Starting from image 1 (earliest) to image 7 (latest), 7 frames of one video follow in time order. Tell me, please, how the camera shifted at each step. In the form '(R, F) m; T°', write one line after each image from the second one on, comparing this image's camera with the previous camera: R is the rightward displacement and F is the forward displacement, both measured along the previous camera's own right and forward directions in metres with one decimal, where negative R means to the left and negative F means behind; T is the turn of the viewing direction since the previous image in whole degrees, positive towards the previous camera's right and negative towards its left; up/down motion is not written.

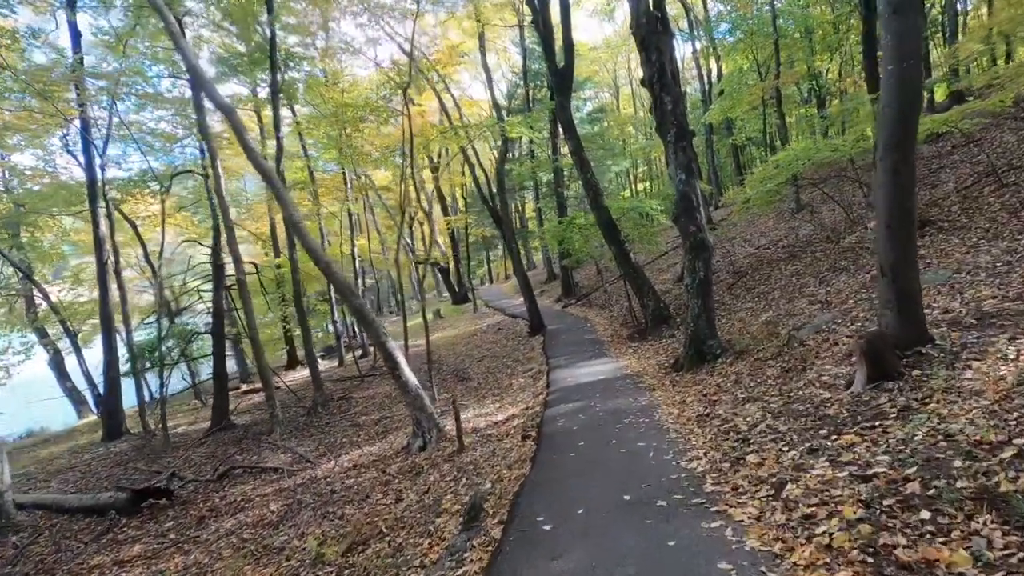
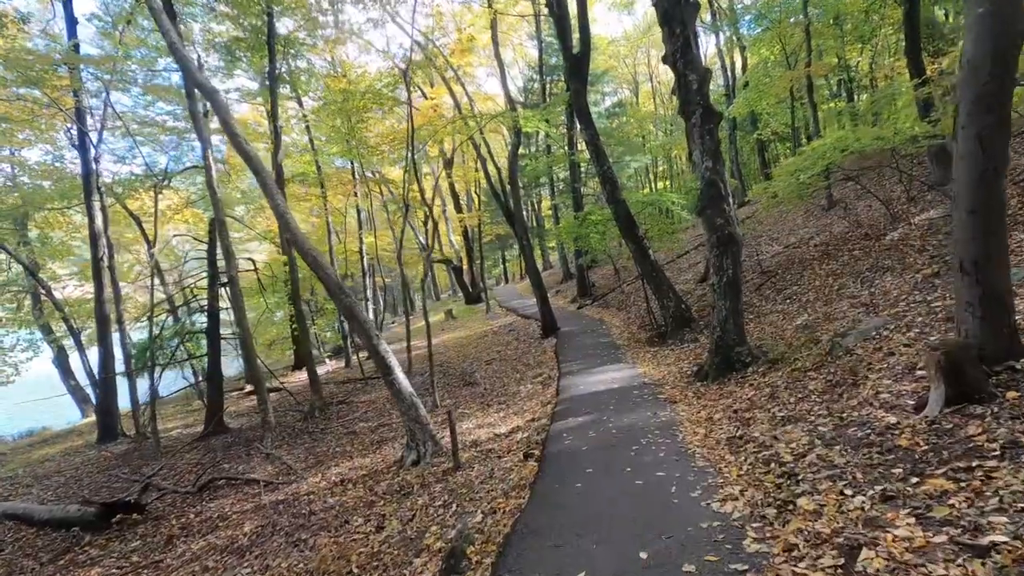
(+0.2, +0.8) m; -2°
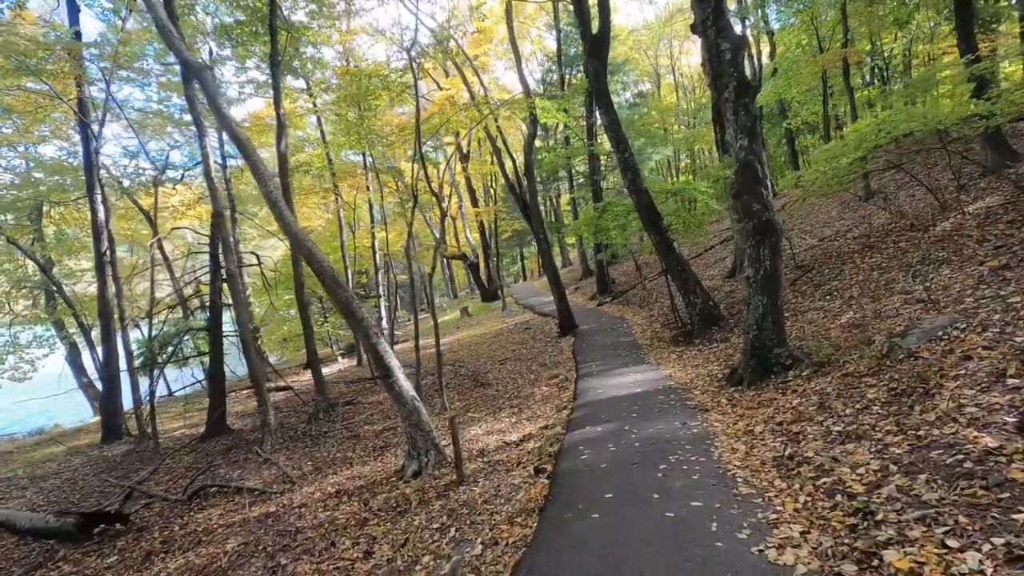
(+0.1, +0.7) m; -2°
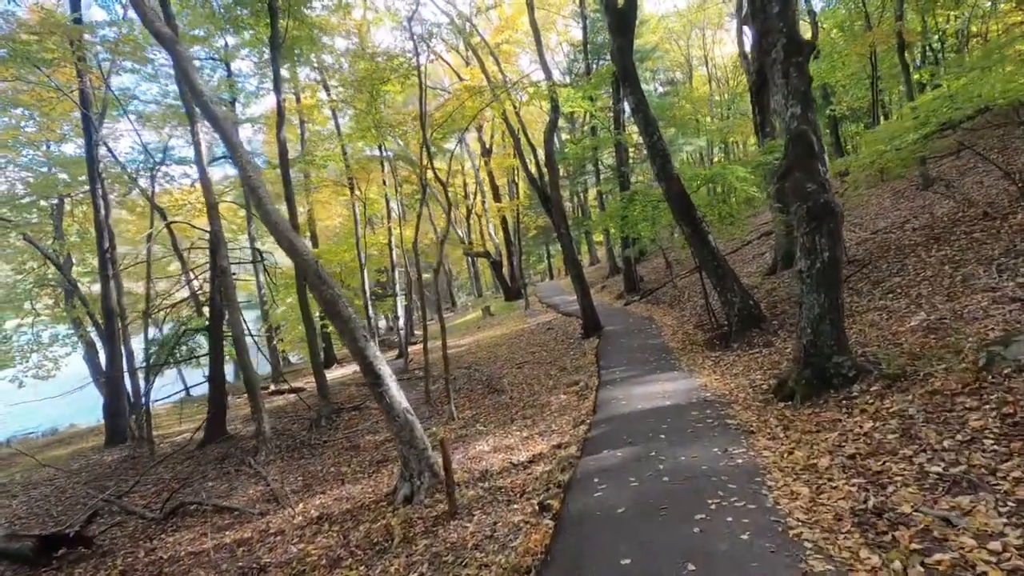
(+0.2, +0.9) m; -3°
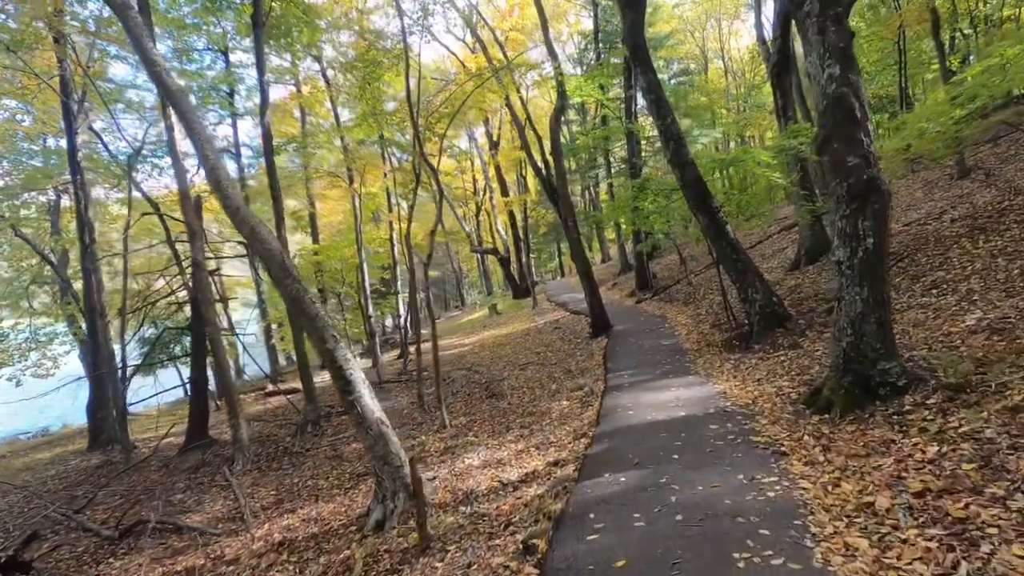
(+0.2, +0.8) m; -1°
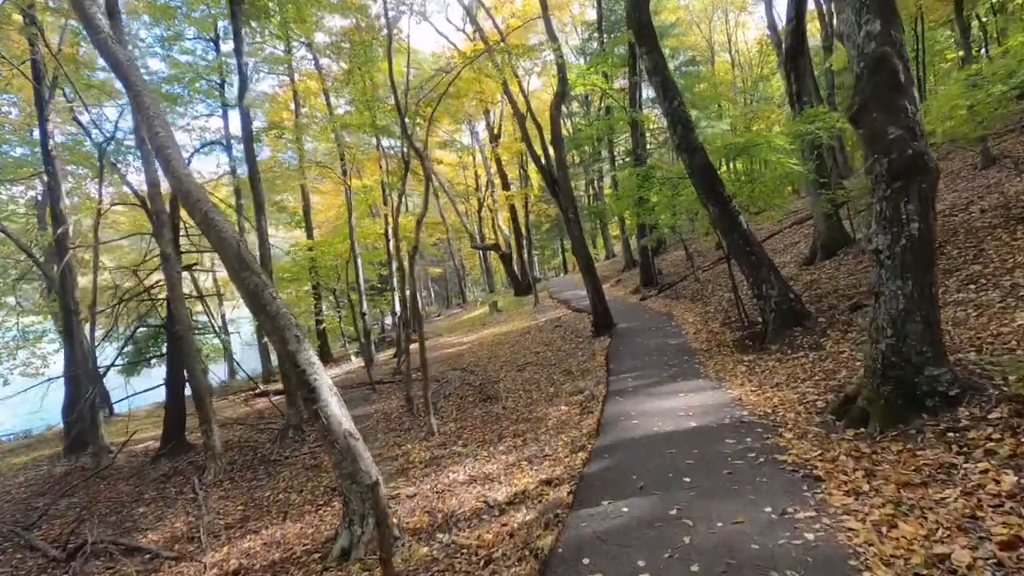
(+0.2, +0.7) m; 0°
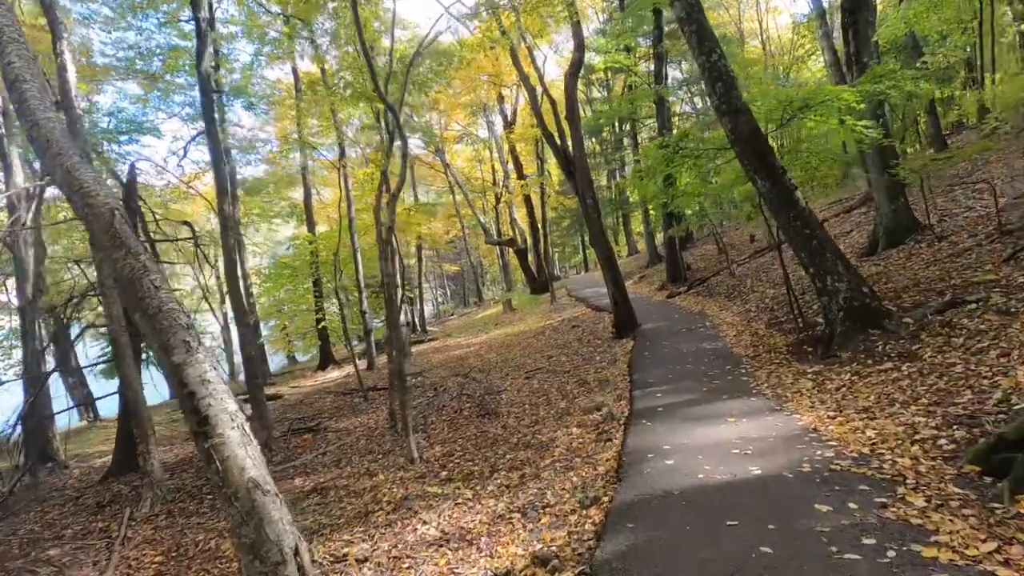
(+0.3, +1.5) m; -2°
